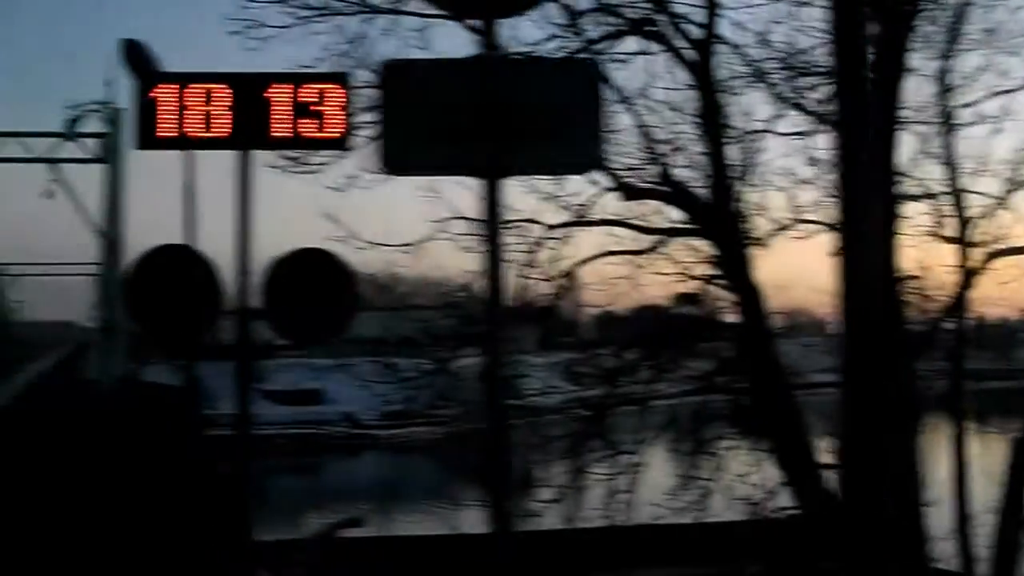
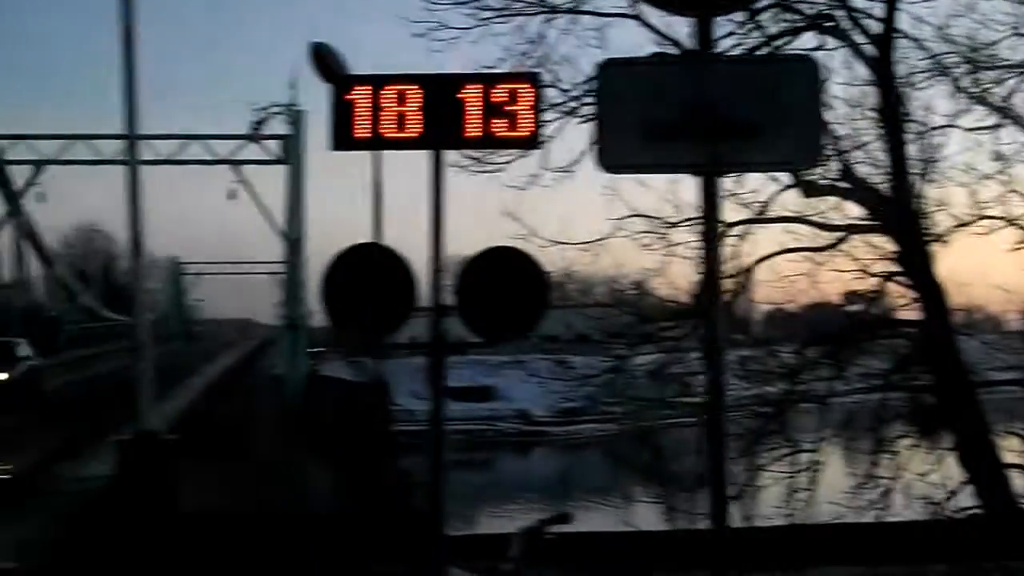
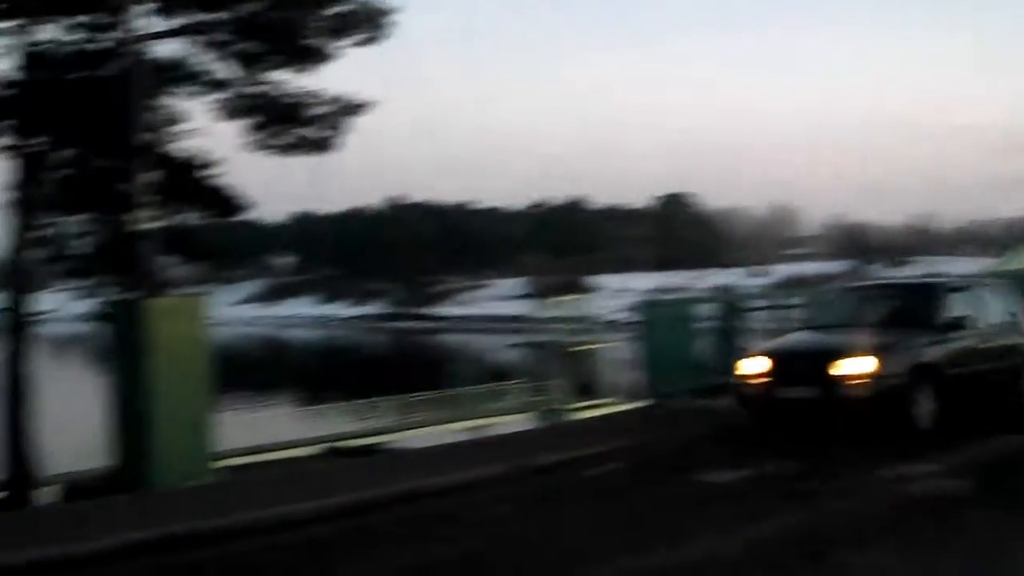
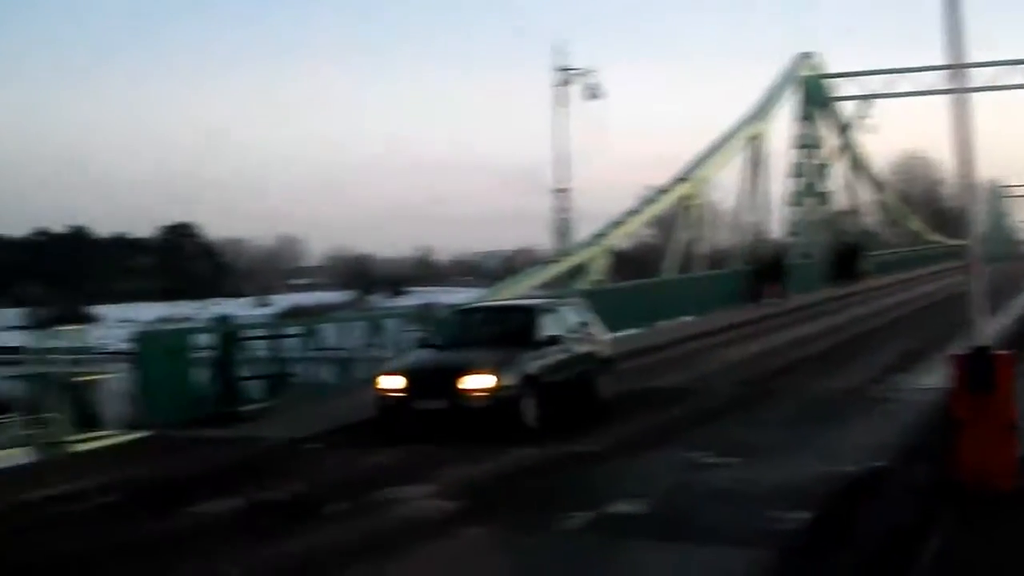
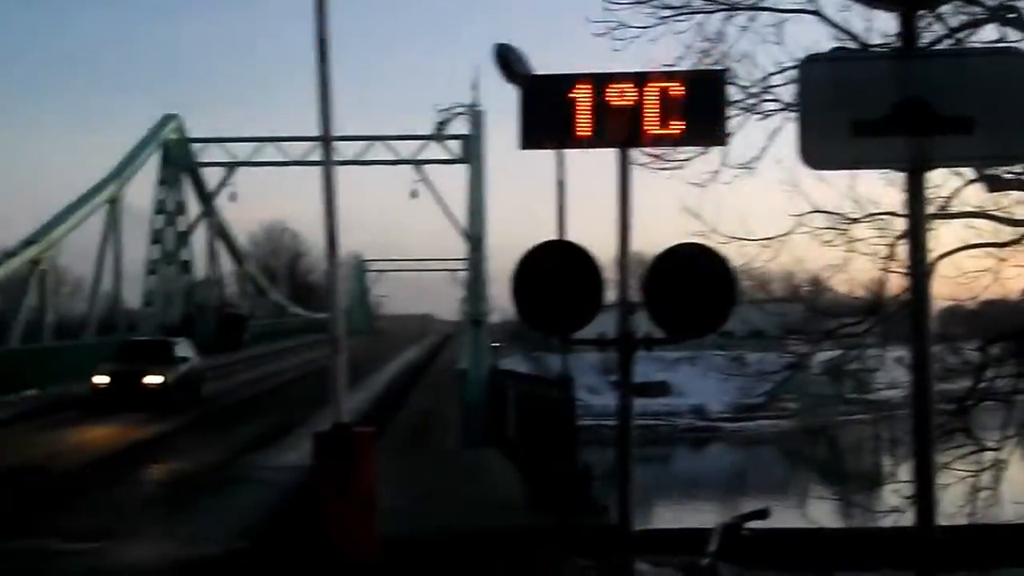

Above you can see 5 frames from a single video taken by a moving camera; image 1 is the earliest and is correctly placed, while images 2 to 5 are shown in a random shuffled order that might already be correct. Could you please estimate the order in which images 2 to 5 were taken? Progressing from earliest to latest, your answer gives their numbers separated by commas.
2, 5, 4, 3
